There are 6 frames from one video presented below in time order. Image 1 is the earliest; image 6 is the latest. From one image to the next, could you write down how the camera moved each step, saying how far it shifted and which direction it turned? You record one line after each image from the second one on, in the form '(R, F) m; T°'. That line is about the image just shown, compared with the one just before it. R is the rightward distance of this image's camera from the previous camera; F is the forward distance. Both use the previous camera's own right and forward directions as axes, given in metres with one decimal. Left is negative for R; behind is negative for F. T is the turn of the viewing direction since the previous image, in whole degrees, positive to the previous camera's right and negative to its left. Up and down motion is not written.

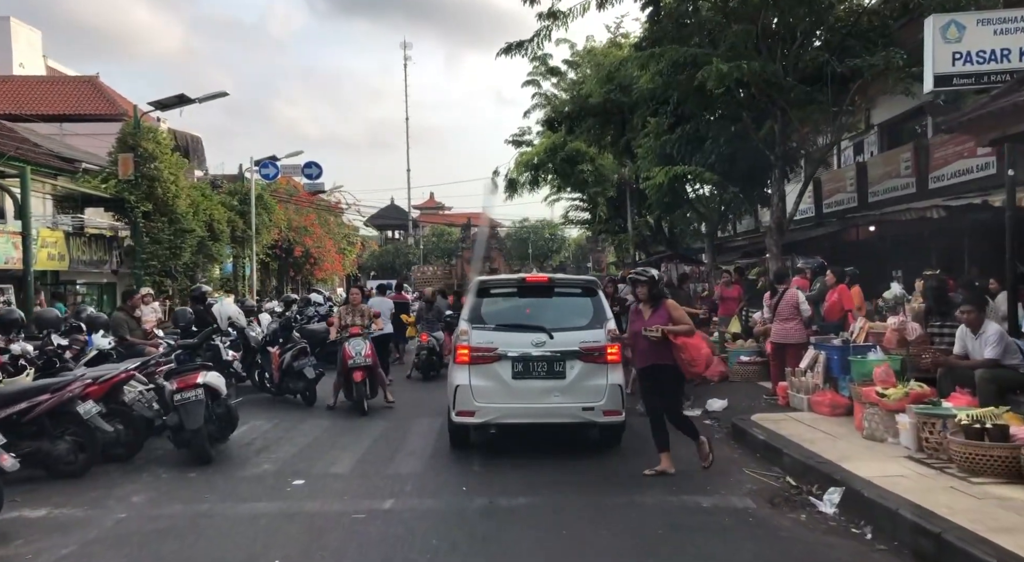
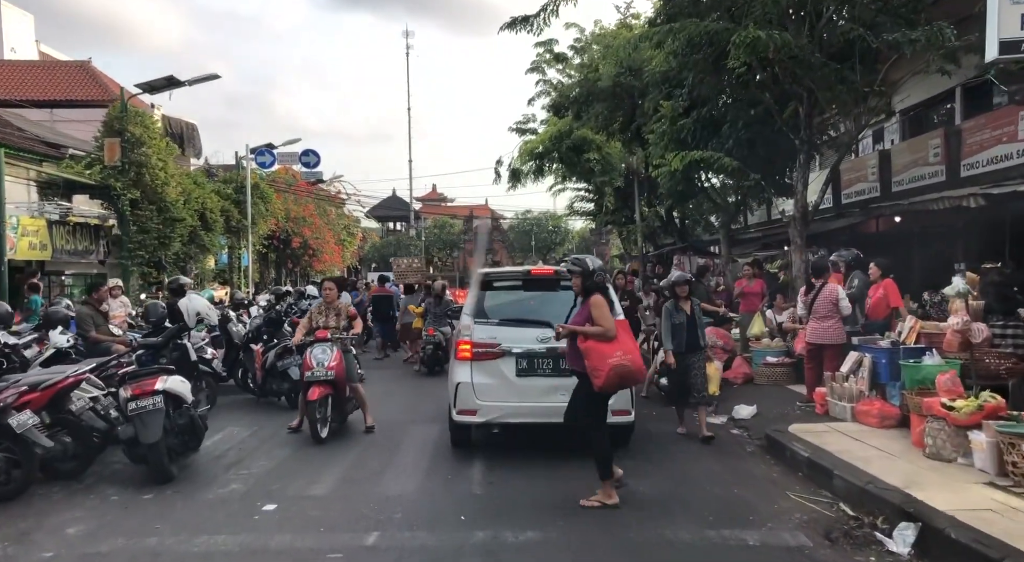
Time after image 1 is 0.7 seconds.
(0.0, +0.9) m; 0°
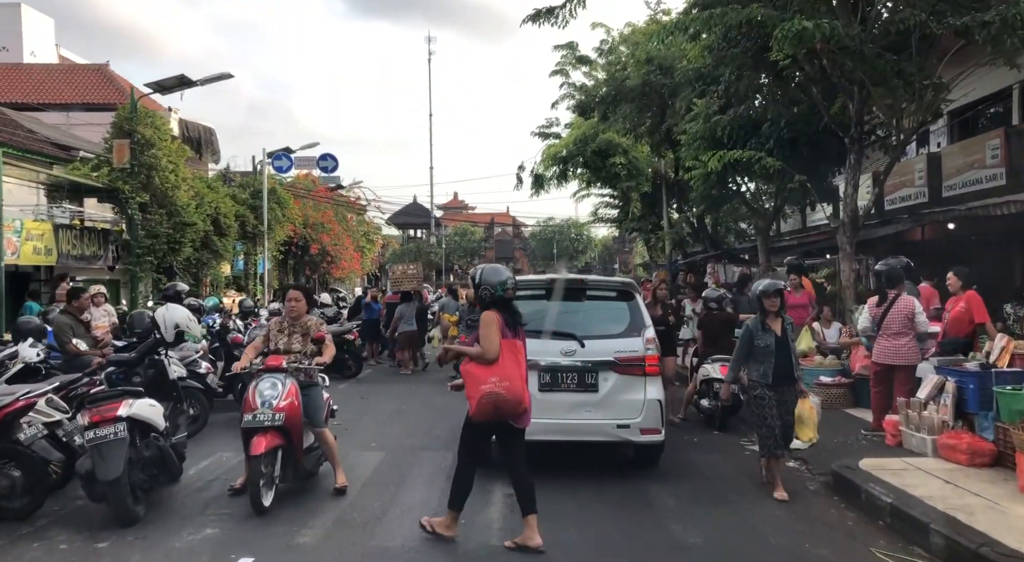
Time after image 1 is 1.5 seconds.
(0.0, +0.9) m; -2°
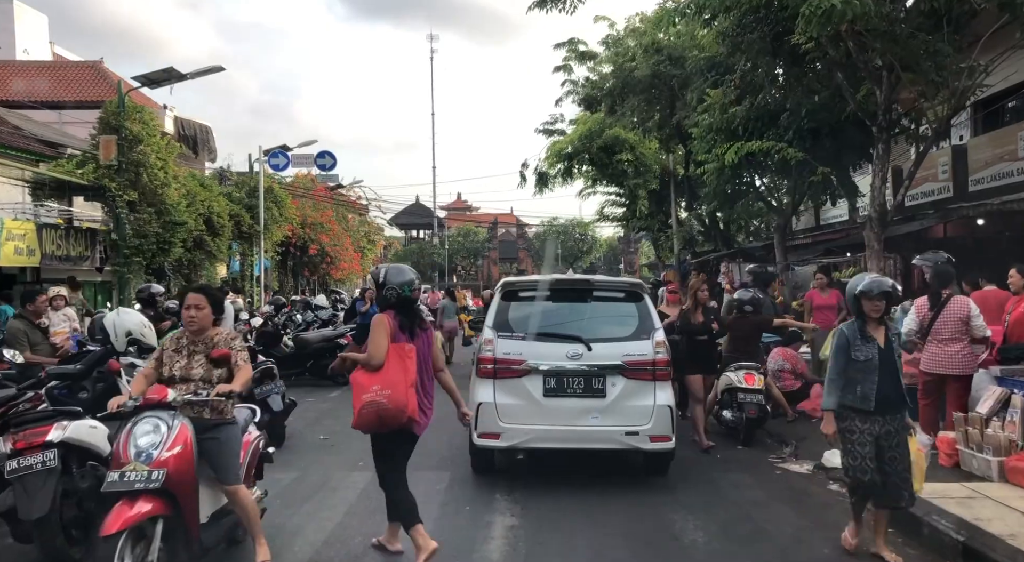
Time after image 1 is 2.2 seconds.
(0.0, +0.8) m; 0°
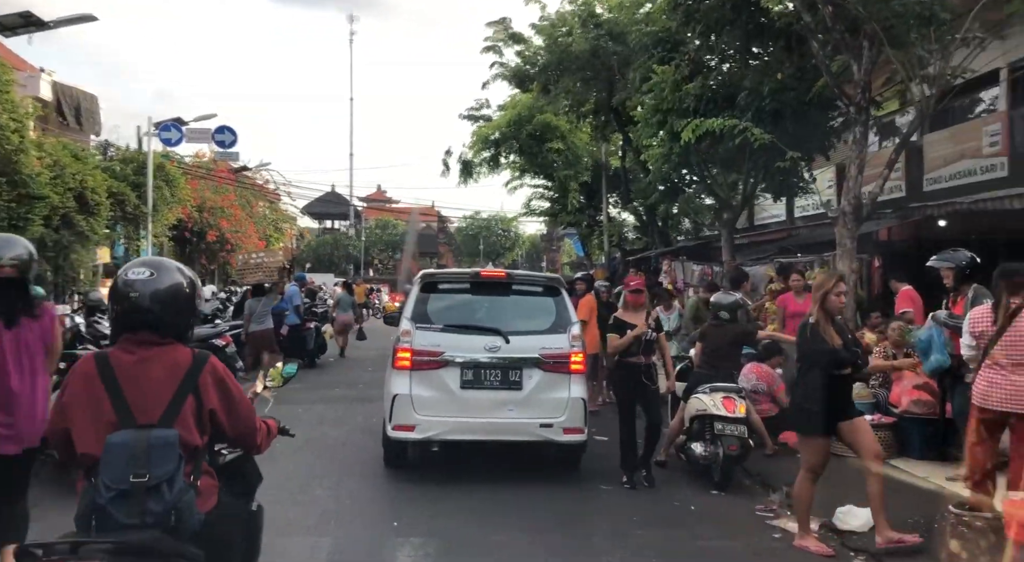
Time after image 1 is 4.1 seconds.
(0.0, +1.9) m; +6°
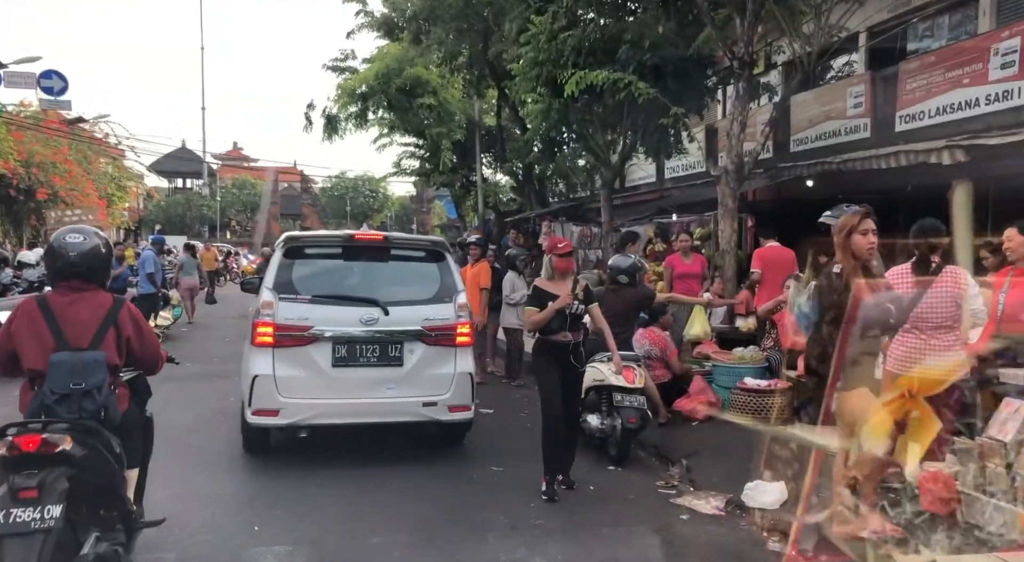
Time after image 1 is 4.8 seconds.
(-0.1, +0.7) m; +10°
